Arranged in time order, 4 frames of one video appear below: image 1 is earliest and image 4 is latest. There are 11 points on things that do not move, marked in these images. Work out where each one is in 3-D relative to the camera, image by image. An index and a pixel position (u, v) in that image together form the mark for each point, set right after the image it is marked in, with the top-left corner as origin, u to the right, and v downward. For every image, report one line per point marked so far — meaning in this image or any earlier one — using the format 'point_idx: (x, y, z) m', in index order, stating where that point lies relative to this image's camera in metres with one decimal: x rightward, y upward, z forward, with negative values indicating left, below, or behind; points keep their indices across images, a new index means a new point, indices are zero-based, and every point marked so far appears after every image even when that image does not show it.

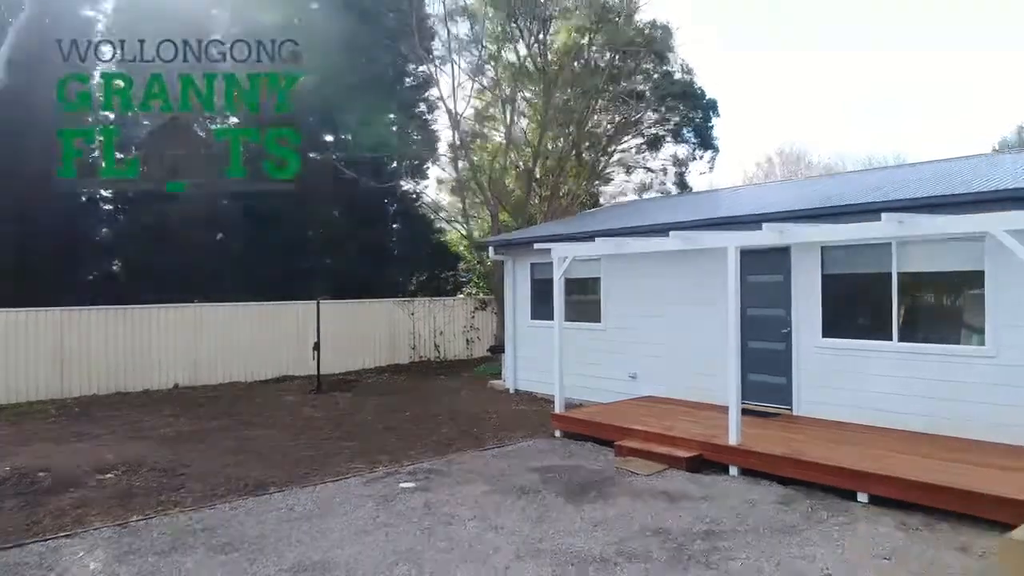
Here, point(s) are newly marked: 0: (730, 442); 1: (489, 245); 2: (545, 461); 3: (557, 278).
0: (+2.0, -1.4, +6.7) m
1: (-0.4, +0.7, +11.8) m
2: (+0.3, -1.7, +7.3) m
3: (+0.6, +0.2, +8.7) m
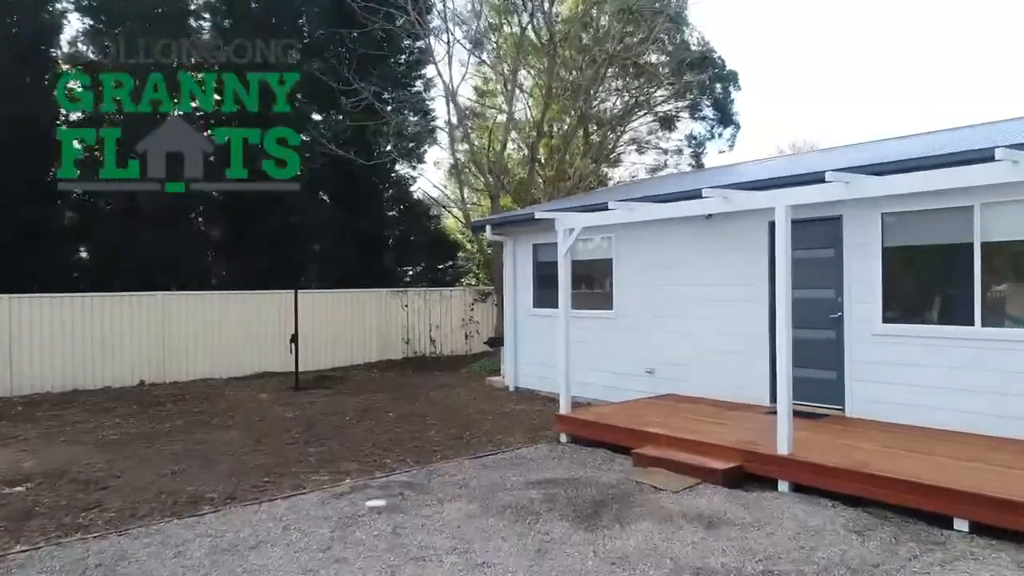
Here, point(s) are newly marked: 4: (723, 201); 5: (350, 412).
0: (+2.0, -1.2, +5.4) m
1: (-0.4, +0.9, +10.5) m
2: (+0.3, -1.5, +5.9) m
3: (+0.5, +0.4, +7.4) m
4: (+1.8, +0.7, +5.9) m
5: (-2.0, -1.6, +9.1) m
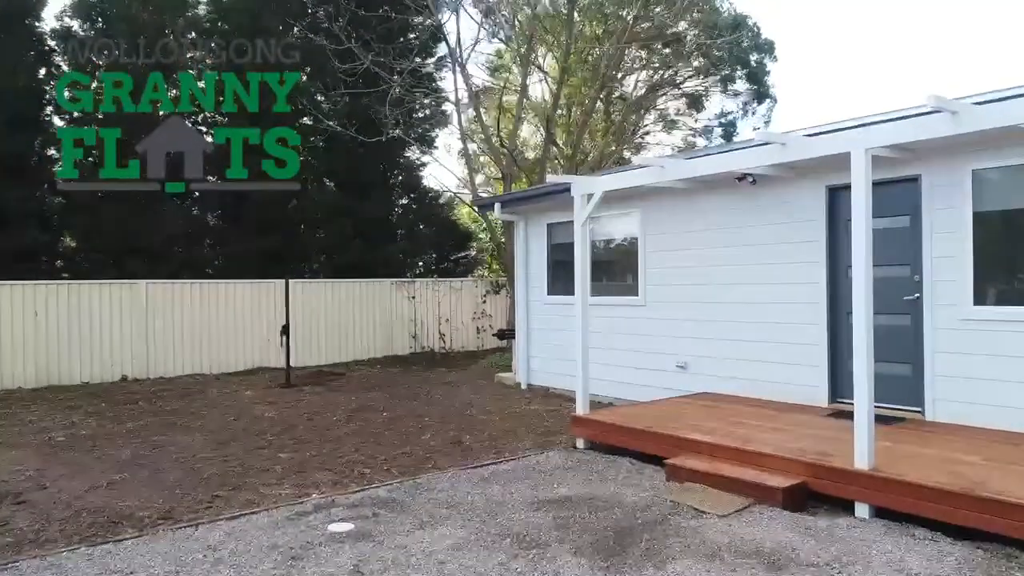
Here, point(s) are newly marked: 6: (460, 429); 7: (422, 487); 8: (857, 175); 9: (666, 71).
0: (+2.0, -1.0, +4.2) m
1: (-0.2, +1.1, +9.3) m
2: (+0.3, -1.3, +4.8) m
3: (+0.6, +0.6, +6.3) m
4: (+1.8, +0.9, +4.7) m
5: (-1.9, -1.4, +8.0) m
6: (-0.5, -1.4, +6.9) m
7: (-0.6, -1.4, +5.0) m
8: (+2.0, +0.6, +4.2) m
9: (+3.2, +4.5, +14.9) m
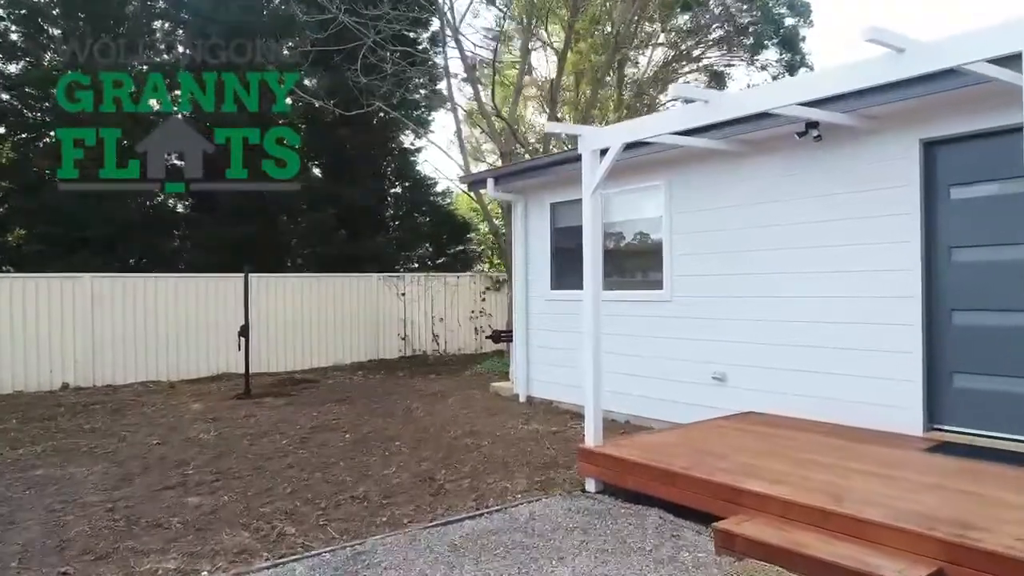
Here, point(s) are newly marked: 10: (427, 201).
0: (+1.9, -1.0, +2.7) m
1: (-0.3, +1.2, +7.8) m
2: (+0.2, -1.3, +3.3) m
3: (+0.5, +0.6, +4.7) m
4: (+1.7, +1.0, +3.2) m
5: (-2.0, -1.3, +6.5) m
6: (-0.6, -1.3, +5.4) m
7: (-0.7, -1.3, +3.4) m
8: (+1.9, +0.7, +2.7) m
9: (+3.2, +4.6, +13.3) m
10: (-1.8, +1.9, +15.4) m
